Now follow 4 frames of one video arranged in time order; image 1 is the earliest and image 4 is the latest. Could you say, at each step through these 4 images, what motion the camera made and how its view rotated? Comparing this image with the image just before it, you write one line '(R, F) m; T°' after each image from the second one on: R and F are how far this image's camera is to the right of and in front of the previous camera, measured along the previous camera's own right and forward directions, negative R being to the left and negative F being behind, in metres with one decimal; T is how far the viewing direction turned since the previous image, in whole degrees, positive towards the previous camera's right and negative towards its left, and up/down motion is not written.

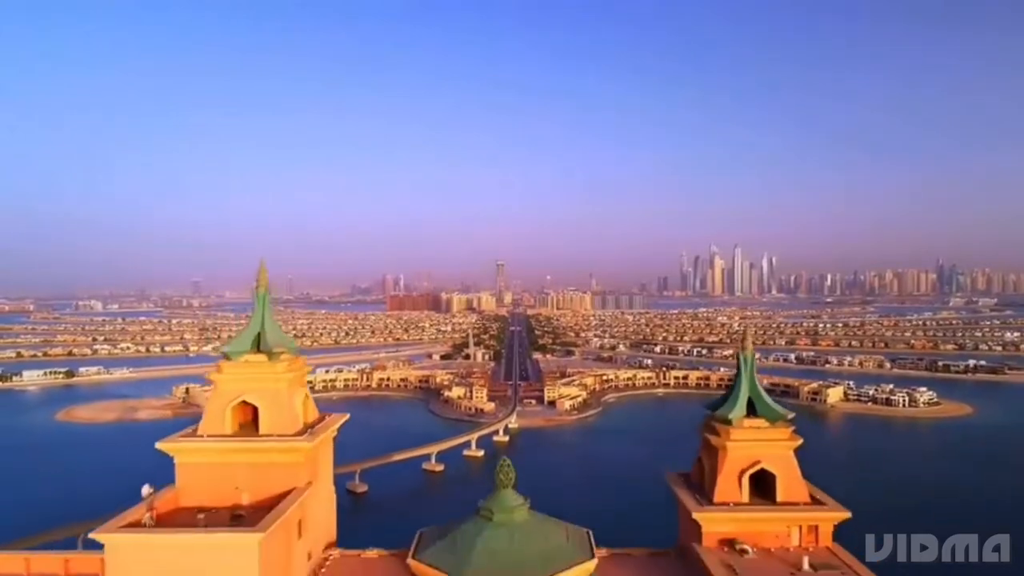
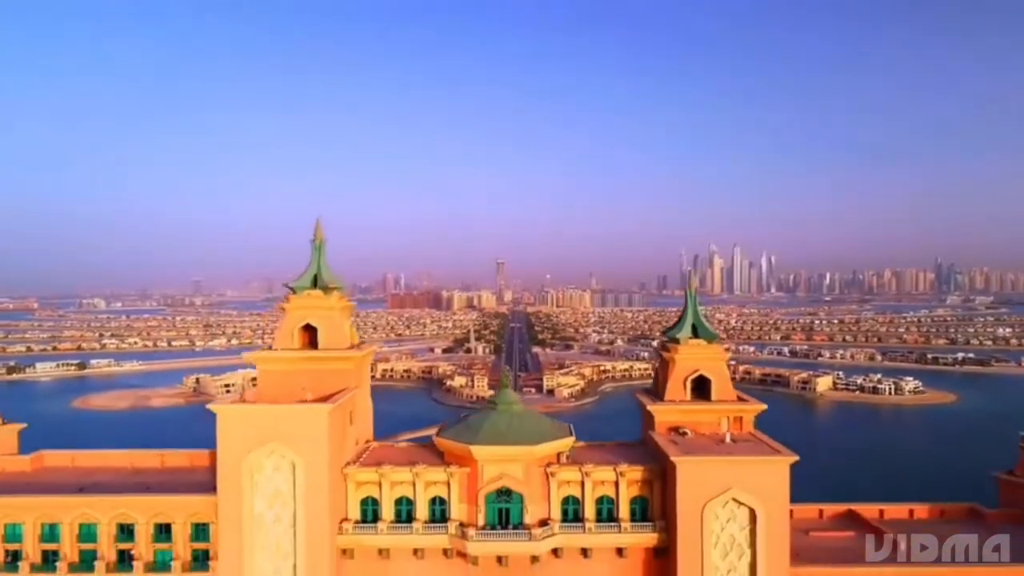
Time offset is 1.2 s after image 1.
(0.0, -3.8) m; 0°
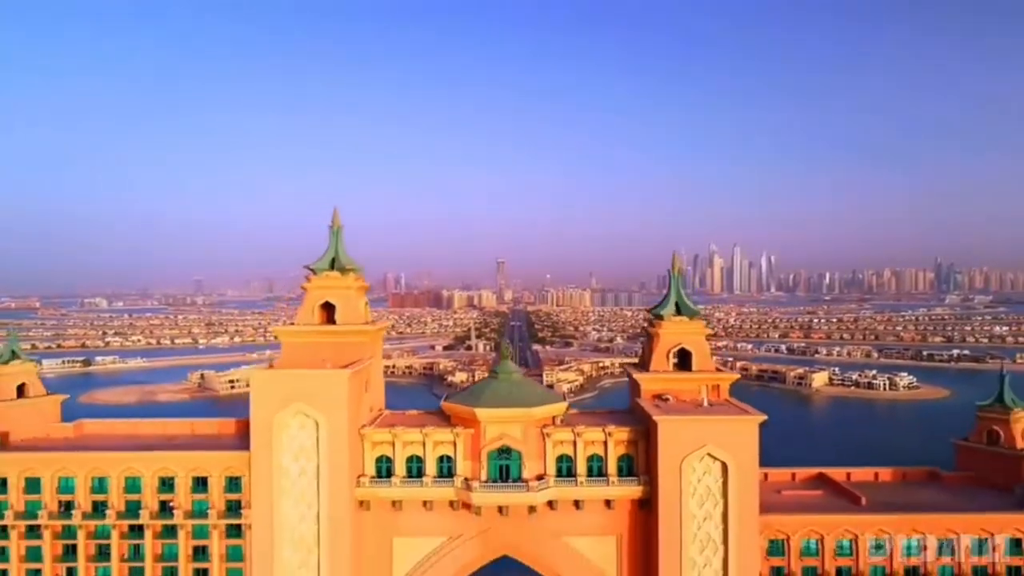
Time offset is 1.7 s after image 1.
(0.0, -1.7) m; 0°
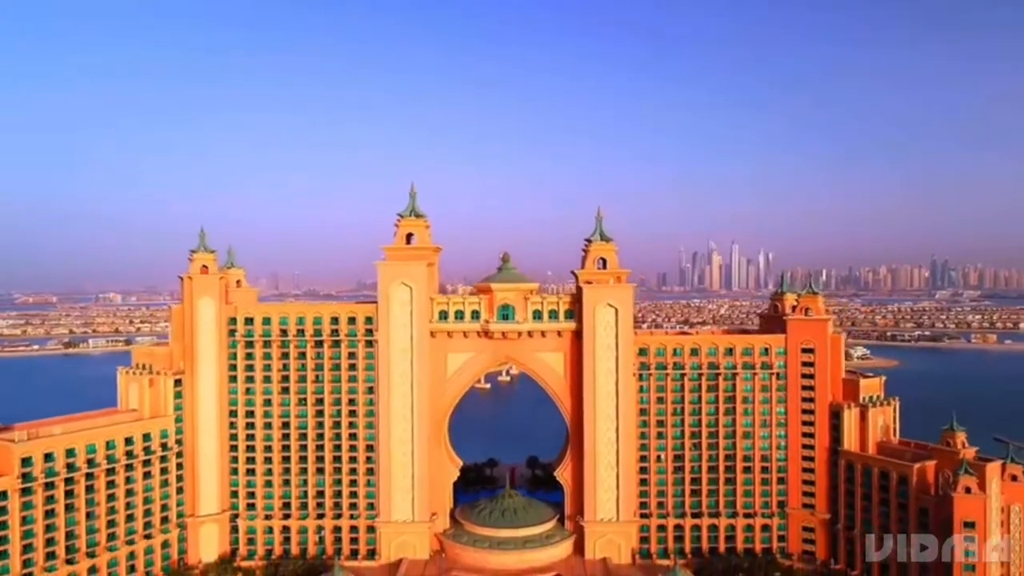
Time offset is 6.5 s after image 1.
(+0.2, -15.0) m; 0°
